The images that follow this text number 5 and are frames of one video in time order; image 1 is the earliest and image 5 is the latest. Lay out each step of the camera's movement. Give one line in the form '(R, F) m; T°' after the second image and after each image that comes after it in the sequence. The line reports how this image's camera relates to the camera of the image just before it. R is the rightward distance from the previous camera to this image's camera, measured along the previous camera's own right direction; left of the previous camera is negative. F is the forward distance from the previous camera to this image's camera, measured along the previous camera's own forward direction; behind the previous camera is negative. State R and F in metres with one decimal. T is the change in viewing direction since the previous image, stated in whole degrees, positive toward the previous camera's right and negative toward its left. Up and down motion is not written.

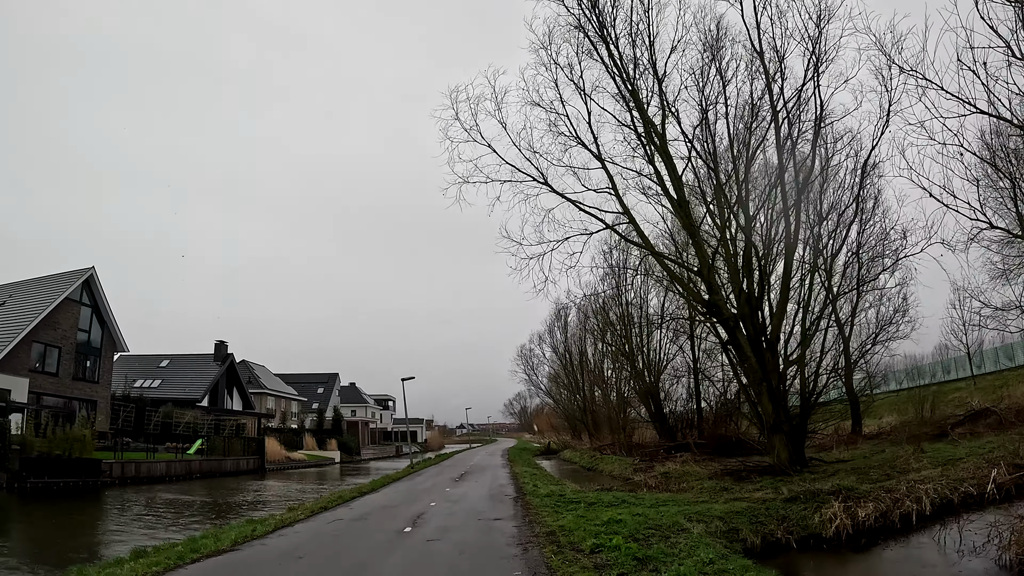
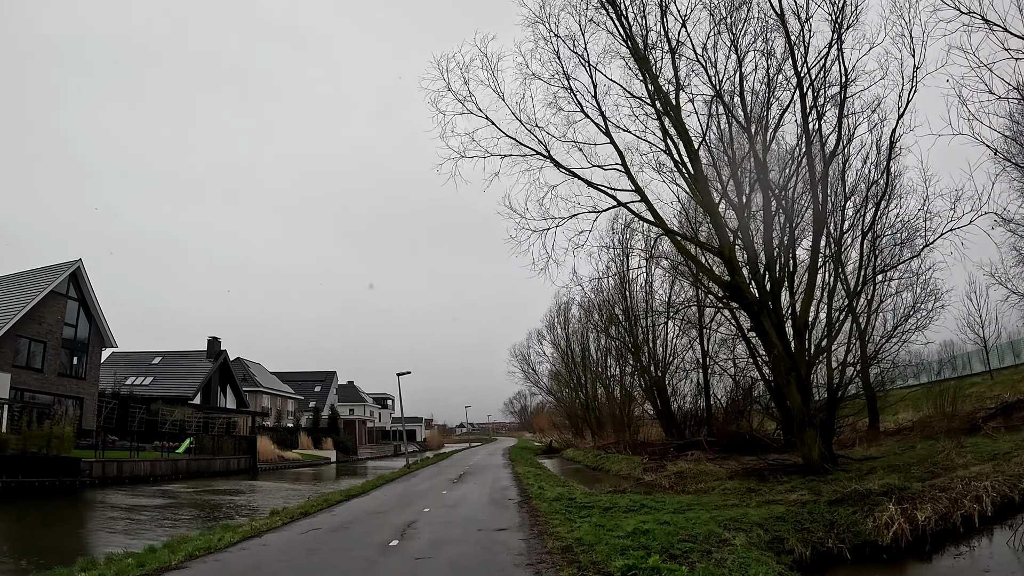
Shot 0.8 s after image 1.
(-0.1, +1.2) m; 0°
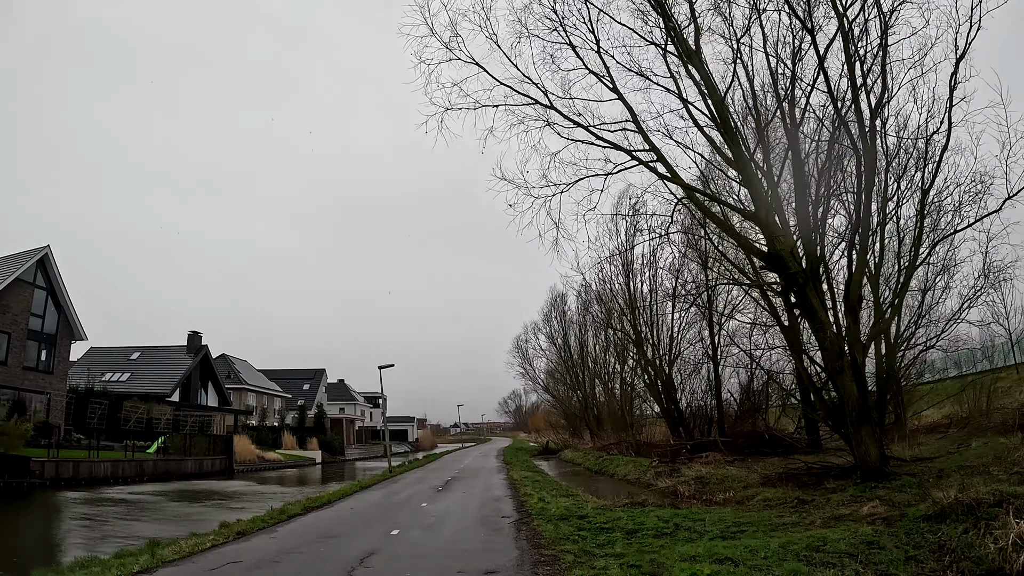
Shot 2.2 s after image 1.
(0.0, +2.0) m; 0°
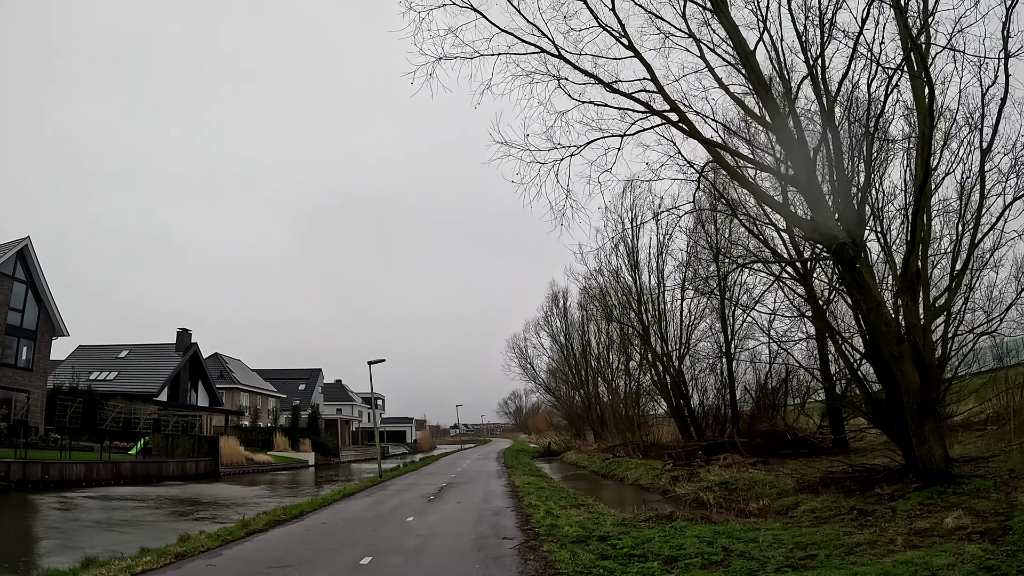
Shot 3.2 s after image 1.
(0.0, +1.5) m; 0°
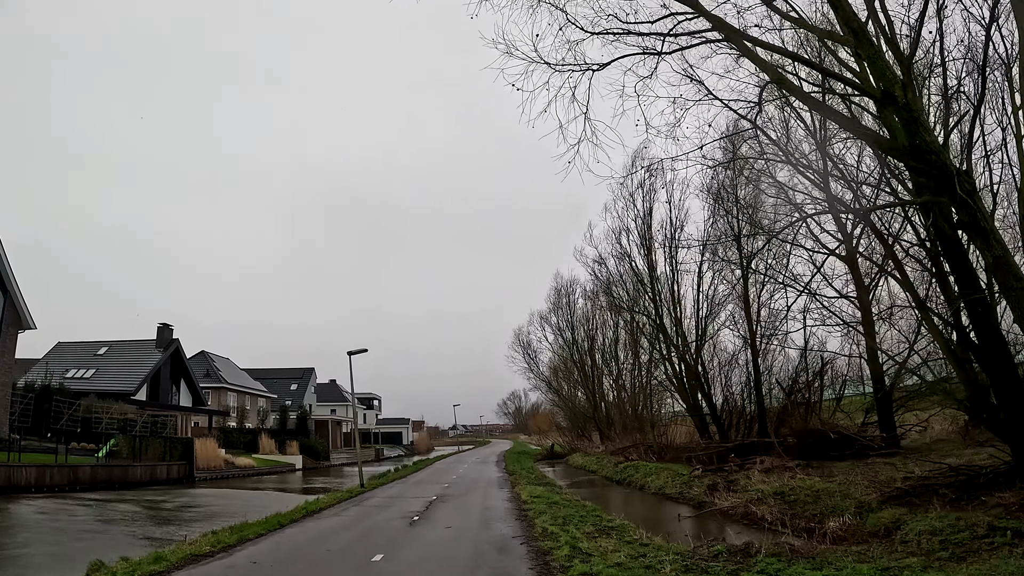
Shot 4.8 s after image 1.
(-0.1, +2.3) m; 0°
